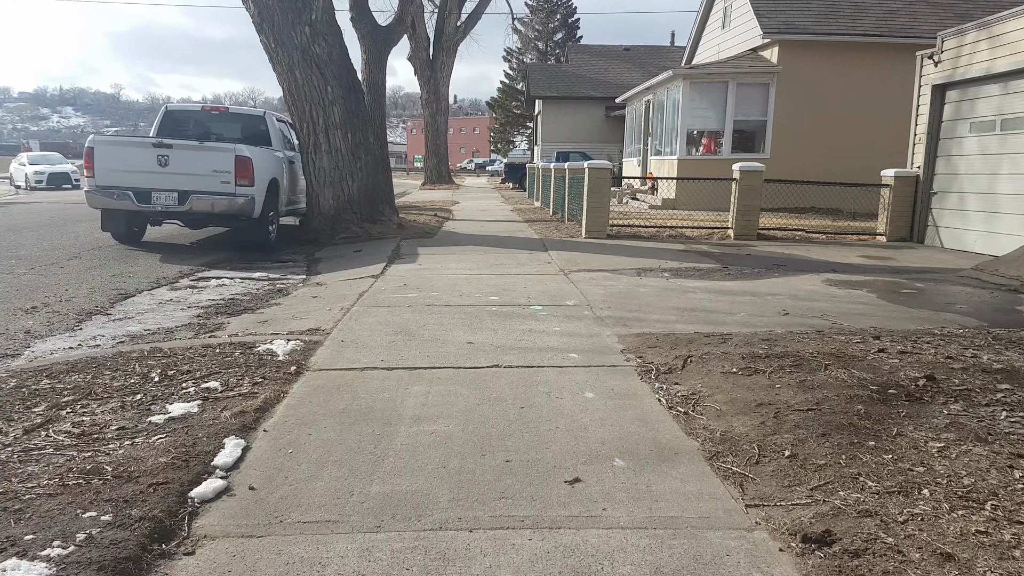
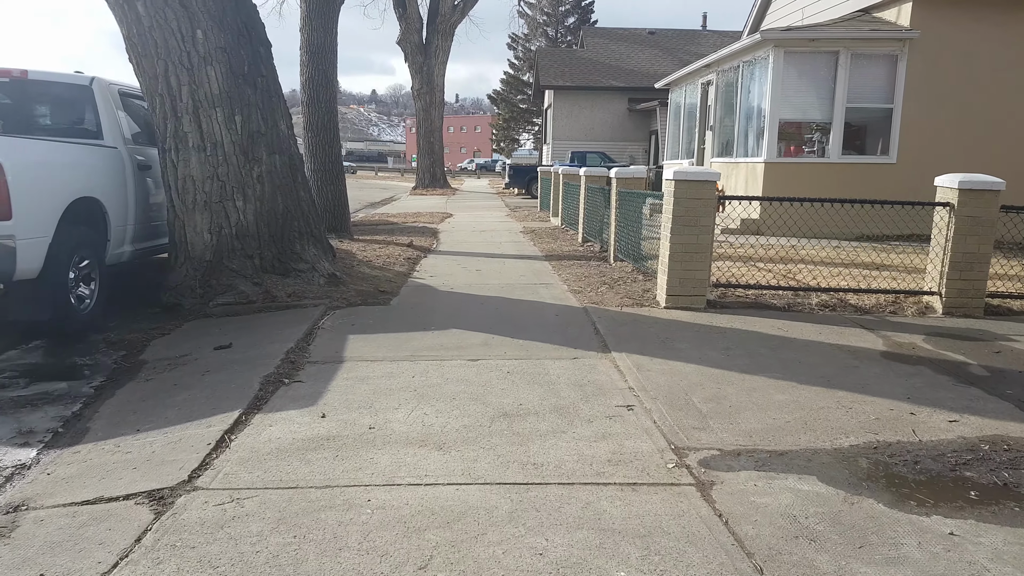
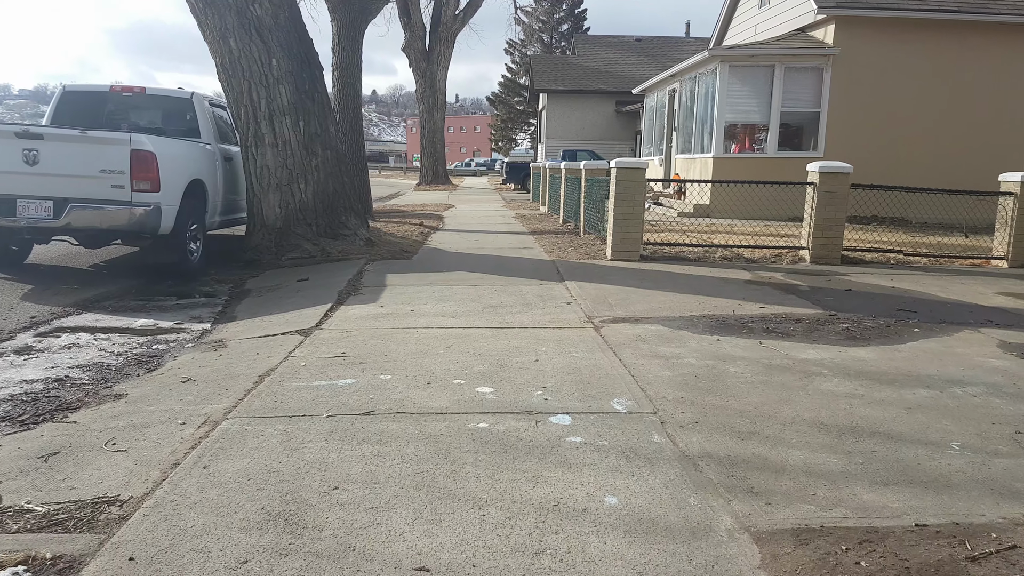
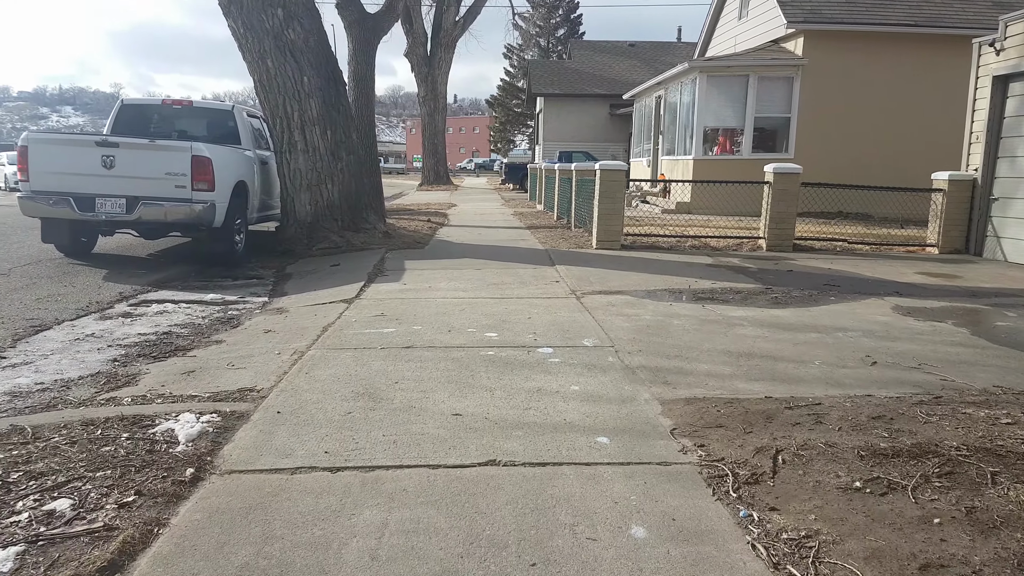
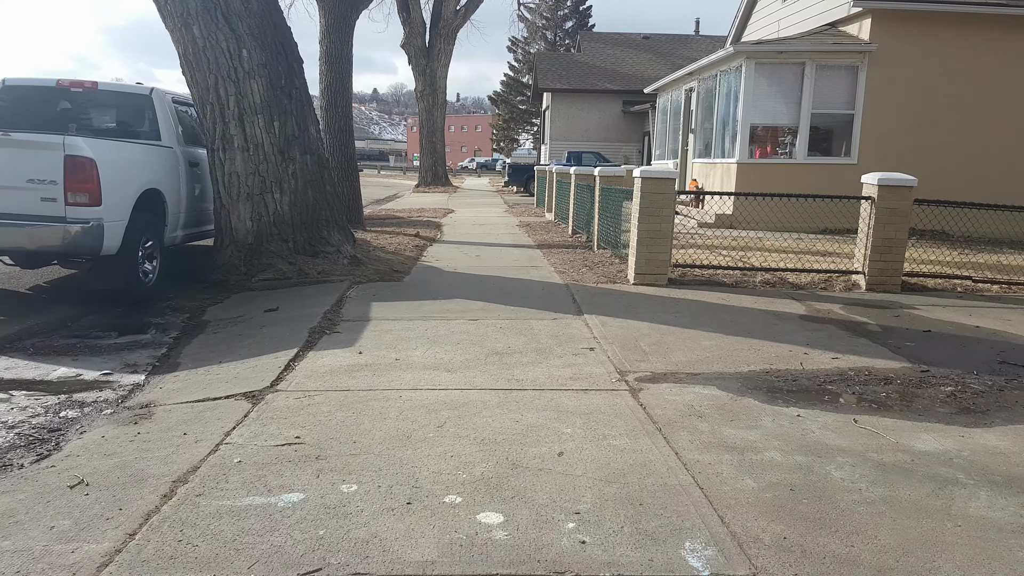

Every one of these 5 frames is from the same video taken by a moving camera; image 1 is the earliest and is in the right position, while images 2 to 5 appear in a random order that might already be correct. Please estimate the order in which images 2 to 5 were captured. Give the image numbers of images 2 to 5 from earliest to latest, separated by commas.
4, 3, 5, 2
